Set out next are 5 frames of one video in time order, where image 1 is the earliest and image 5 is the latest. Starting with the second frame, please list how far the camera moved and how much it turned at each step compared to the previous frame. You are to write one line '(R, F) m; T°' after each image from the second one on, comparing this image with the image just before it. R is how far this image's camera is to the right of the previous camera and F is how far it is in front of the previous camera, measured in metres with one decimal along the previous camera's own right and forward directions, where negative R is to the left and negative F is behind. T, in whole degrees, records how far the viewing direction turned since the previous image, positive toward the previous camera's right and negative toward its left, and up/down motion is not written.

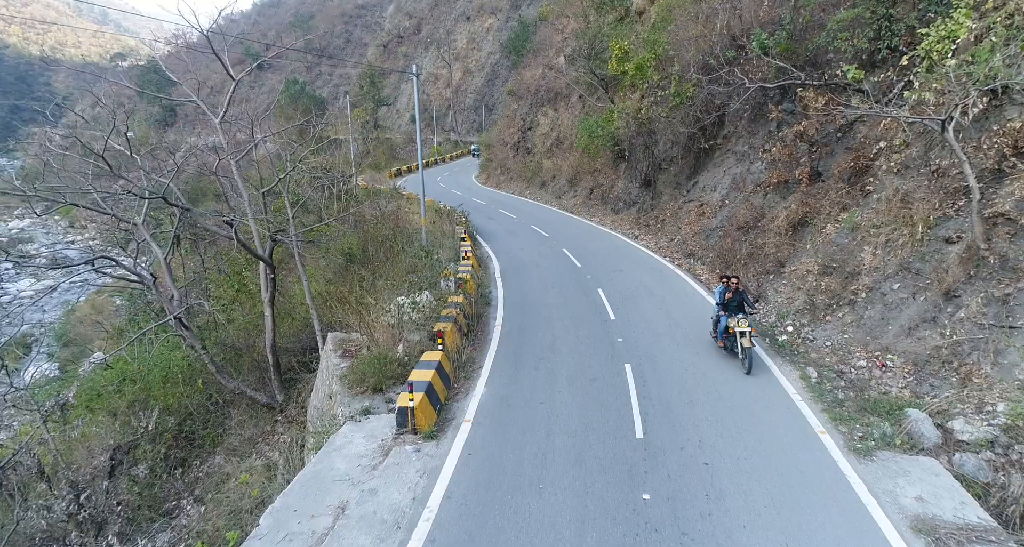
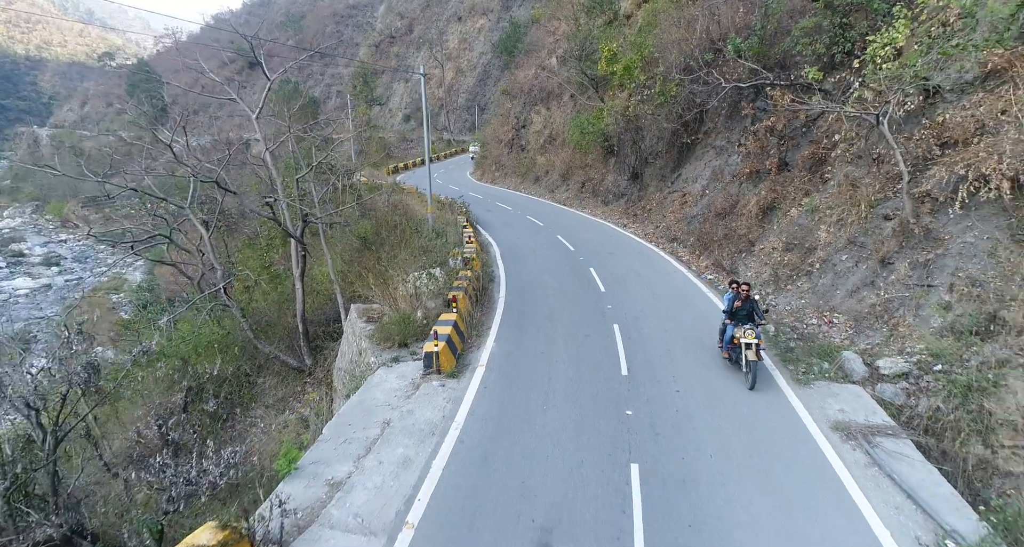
(-0.2, -1.3) m; +1°
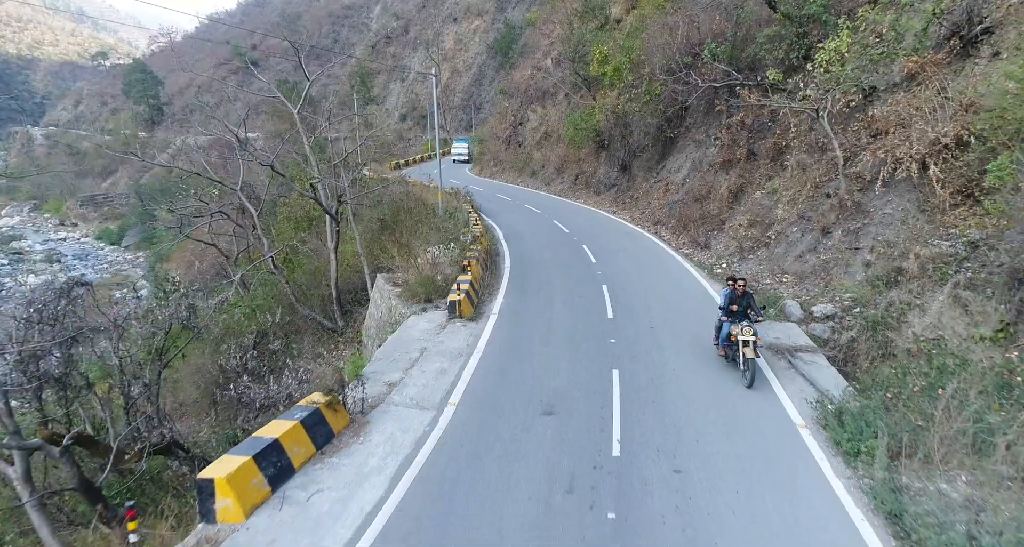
(-0.2, -1.9) m; +1°
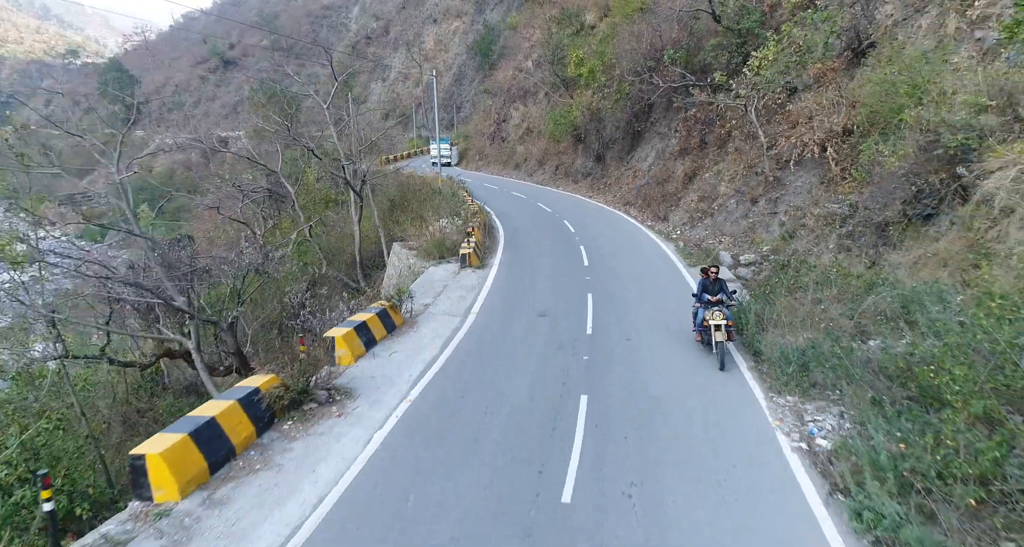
(-0.4, -2.7) m; +2°
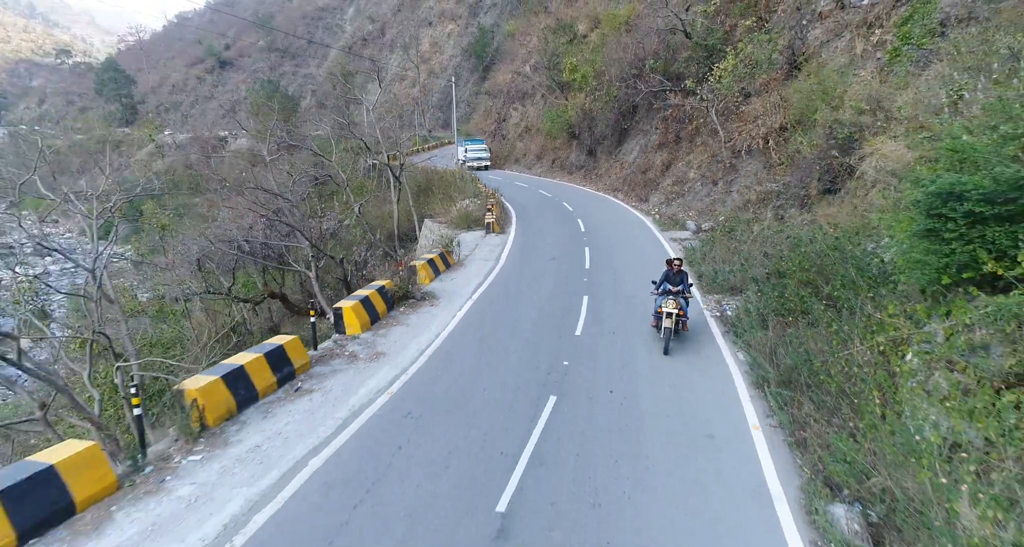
(-0.7, -3.5) m; +1°
